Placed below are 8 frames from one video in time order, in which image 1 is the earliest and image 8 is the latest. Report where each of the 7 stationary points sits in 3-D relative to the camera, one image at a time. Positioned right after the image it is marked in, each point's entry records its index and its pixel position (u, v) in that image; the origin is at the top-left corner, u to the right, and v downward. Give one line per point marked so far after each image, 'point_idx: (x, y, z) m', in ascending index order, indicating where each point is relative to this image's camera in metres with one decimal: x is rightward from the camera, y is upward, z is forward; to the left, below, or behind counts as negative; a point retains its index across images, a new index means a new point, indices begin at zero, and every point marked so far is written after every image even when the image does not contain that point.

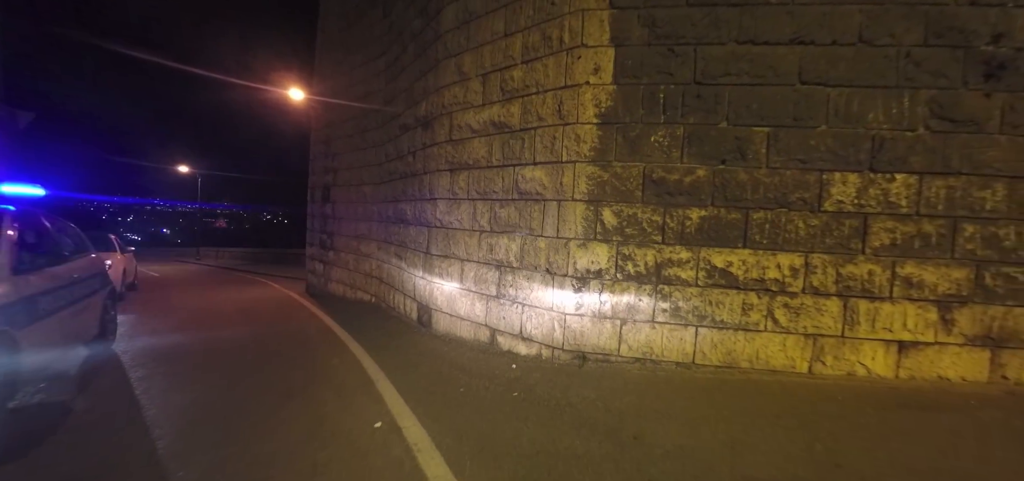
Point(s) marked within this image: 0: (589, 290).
0: (+0.8, -0.5, +3.9) m
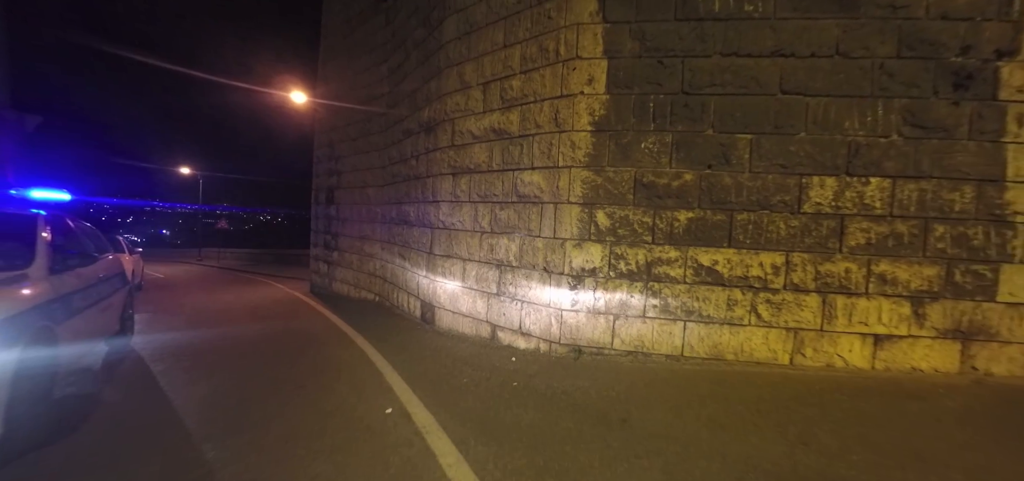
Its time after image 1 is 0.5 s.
0: (+0.8, -0.5, +4.1) m
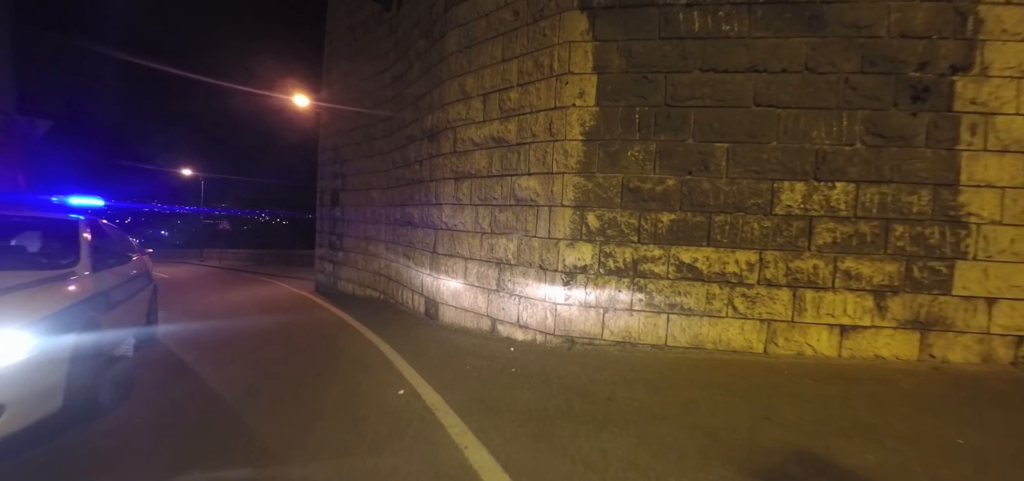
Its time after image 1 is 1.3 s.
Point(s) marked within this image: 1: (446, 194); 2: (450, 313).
0: (+0.8, -0.5, +4.5) m
1: (-1.1, +0.7, +6.0) m
2: (-1.0, -1.1, +5.9) m
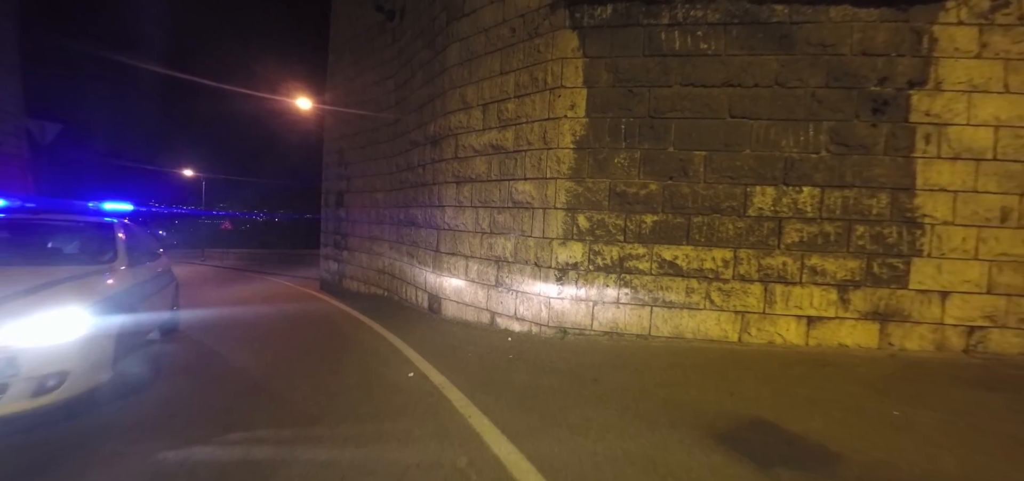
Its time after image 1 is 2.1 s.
0: (+0.7, -0.5, +4.9) m
1: (-1.1, +0.7, +6.4) m
2: (-1.0, -1.1, +6.3) m
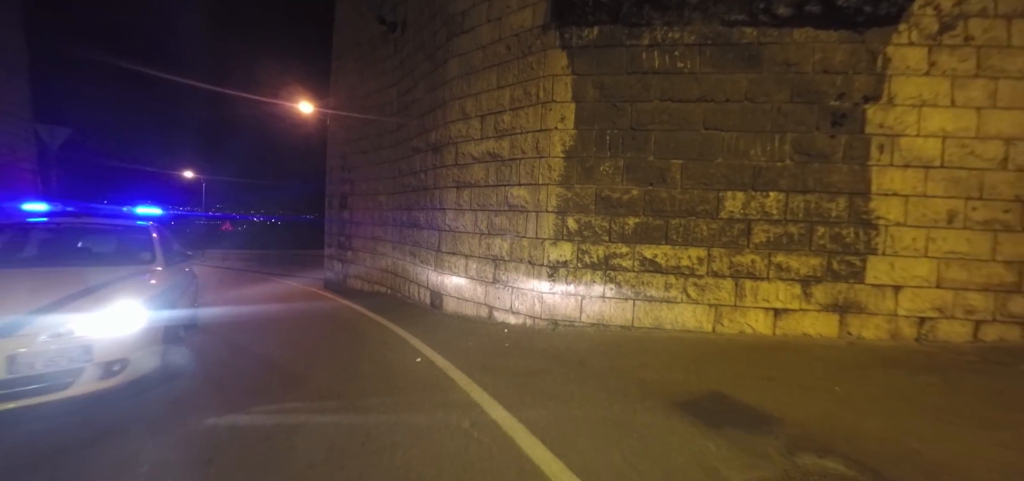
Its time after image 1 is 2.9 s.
0: (+0.7, -0.5, +5.4) m
1: (-1.2, +0.7, +6.9) m
2: (-1.1, -1.1, +6.7) m
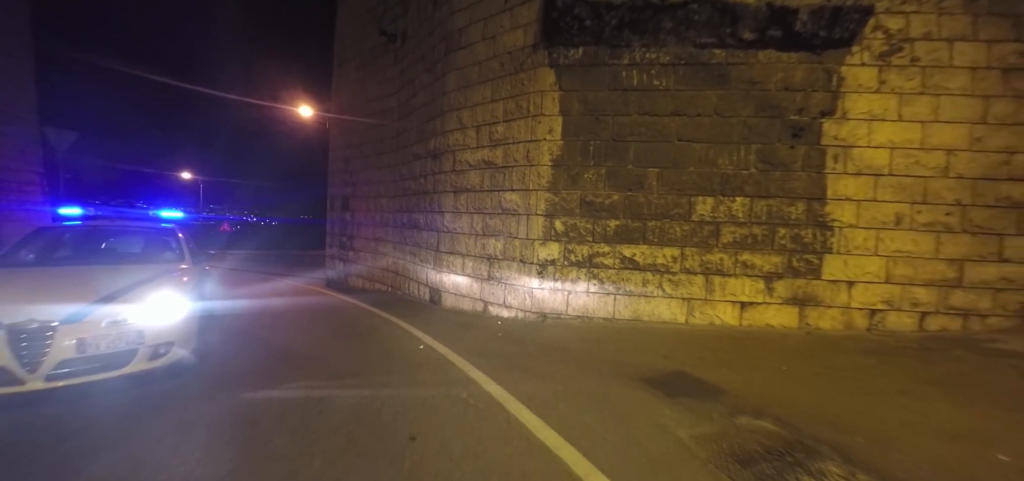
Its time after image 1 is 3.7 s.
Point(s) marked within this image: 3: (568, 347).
0: (+0.6, -0.5, +5.9) m
1: (-1.3, +0.7, +7.4) m
2: (-1.2, -1.1, +7.2) m
3: (+0.7, -1.3, +4.7) m
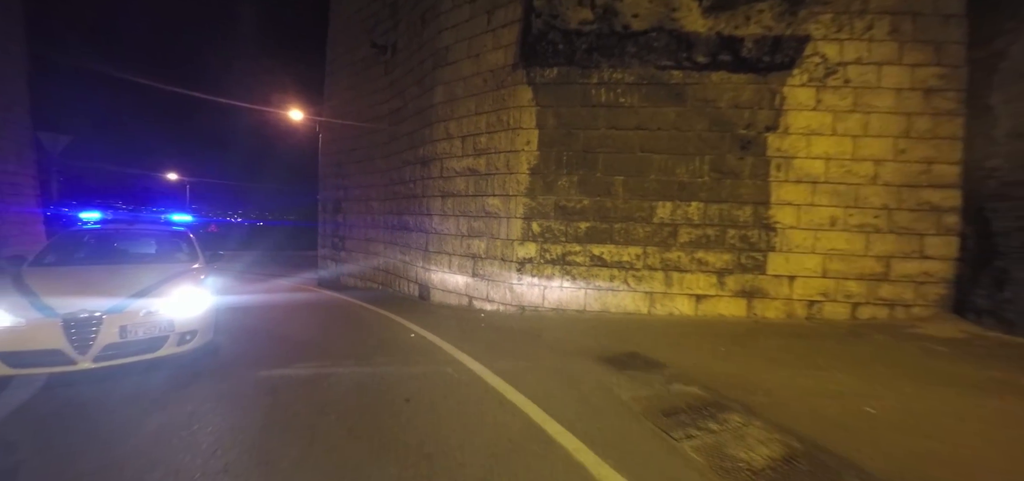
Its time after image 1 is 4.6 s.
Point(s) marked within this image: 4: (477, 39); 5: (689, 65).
0: (+0.3, -0.5, +6.5) m
1: (-1.7, +0.7, +8.0) m
2: (-1.6, -1.2, +7.8) m
3: (+0.4, -1.3, +5.3) m
4: (-0.7, +3.9, +7.2) m
5: (+3.0, +3.0, +6.3) m
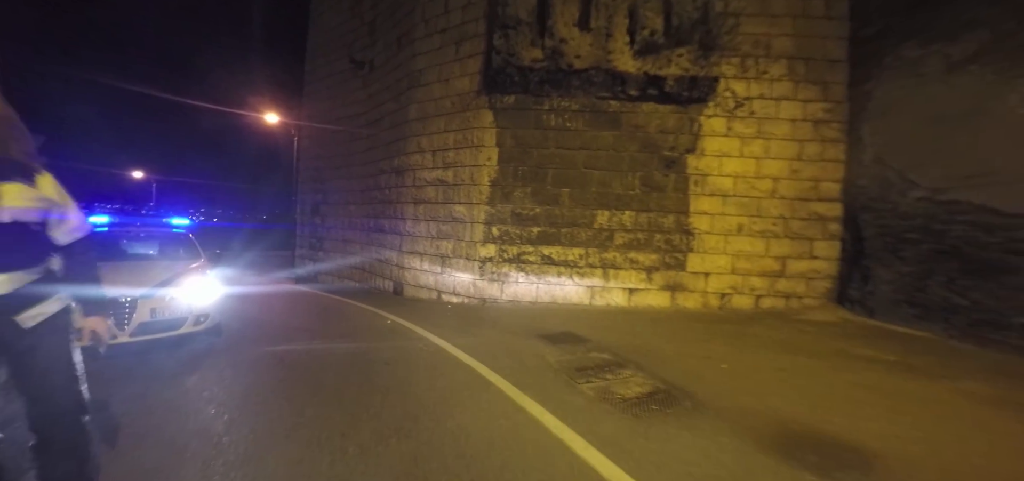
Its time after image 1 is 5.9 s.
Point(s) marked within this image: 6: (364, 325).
0: (-0.5, -0.6, +7.6) m
1: (-2.5, +0.7, +8.9) m
2: (-2.4, -1.2, +8.8) m
3: (-0.3, -1.4, +6.4) m
4: (-1.5, +3.9, +8.2) m
5: (+2.3, +2.9, +7.6) m
6: (-2.5, -1.4, +6.1) m
